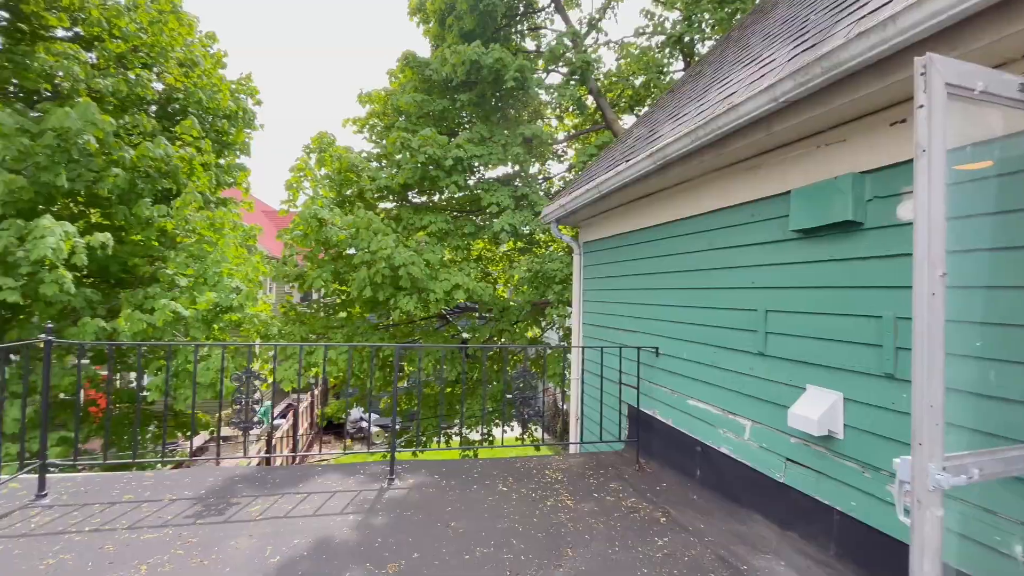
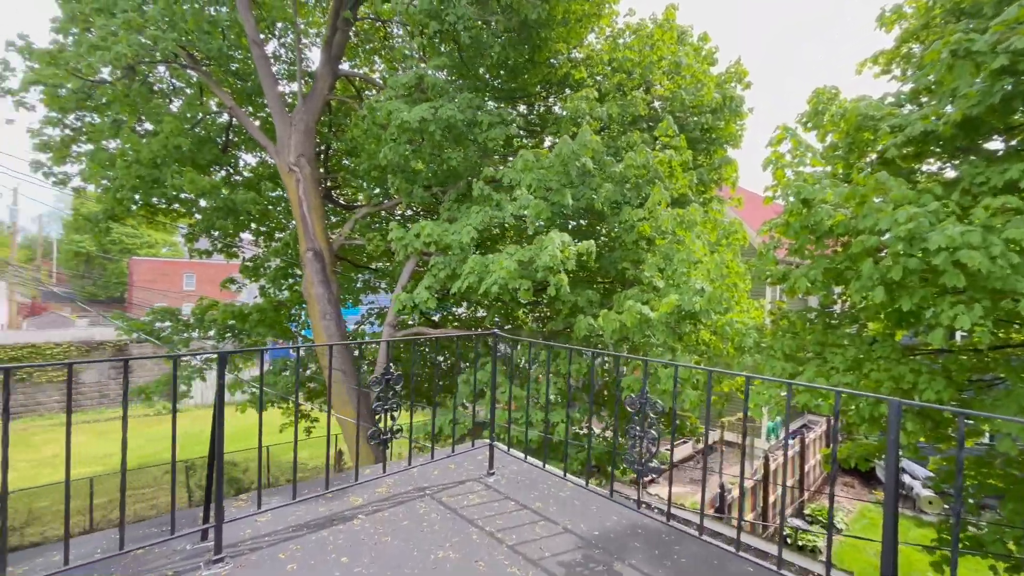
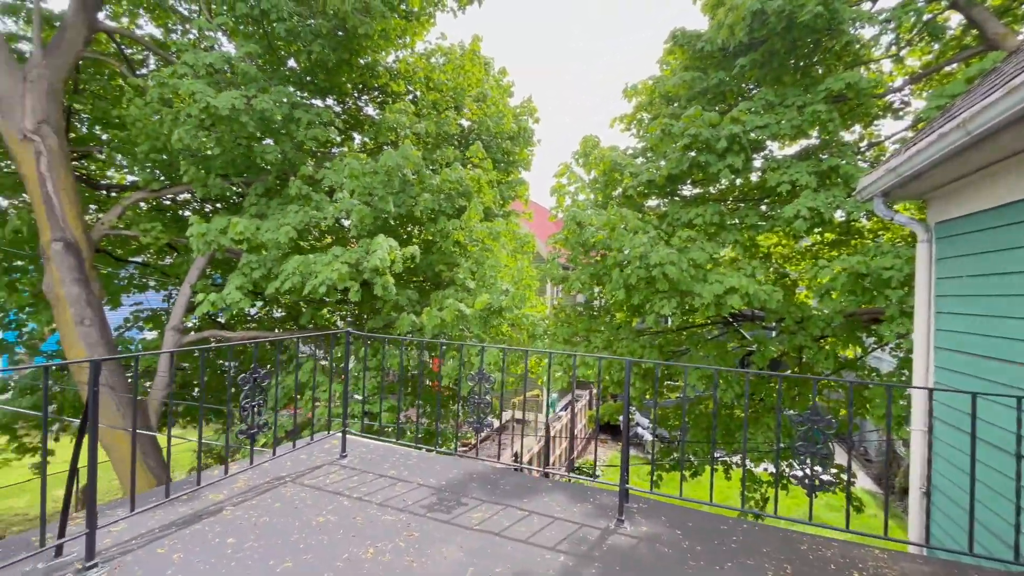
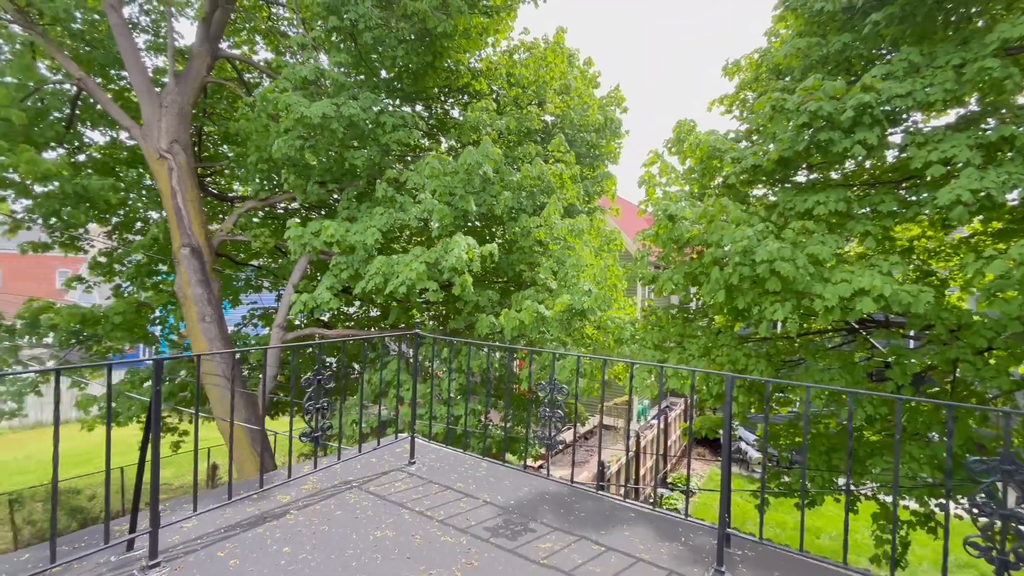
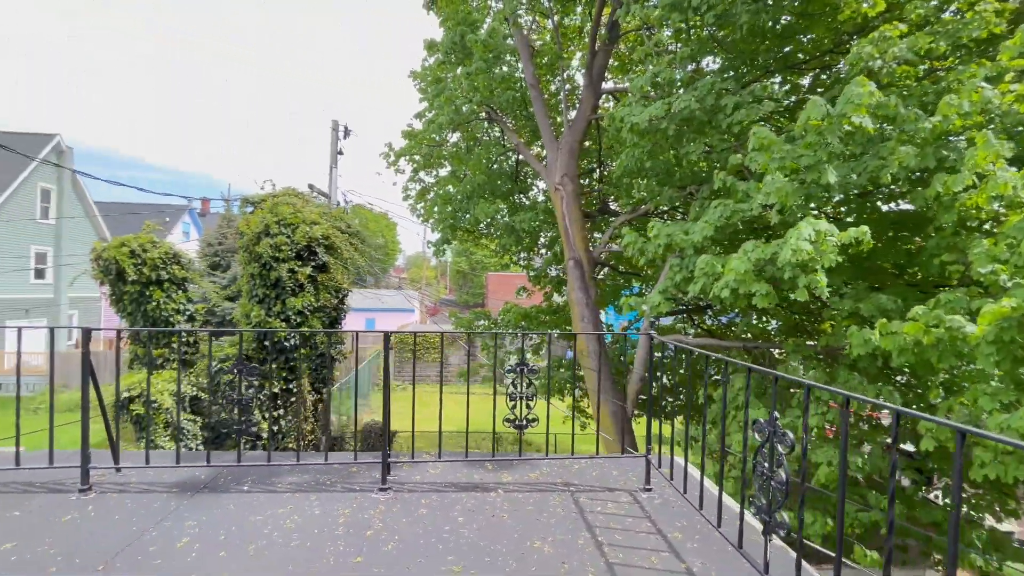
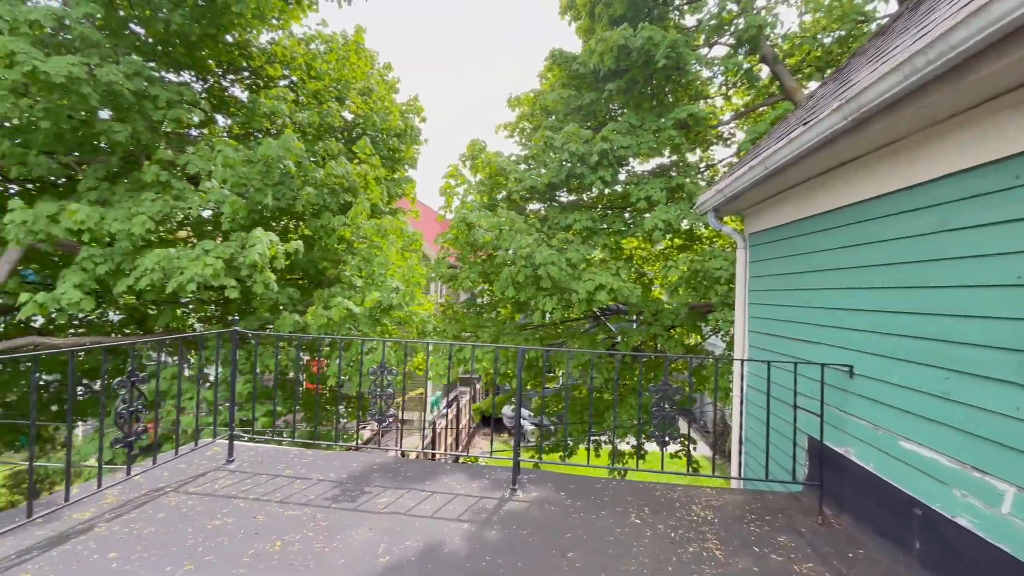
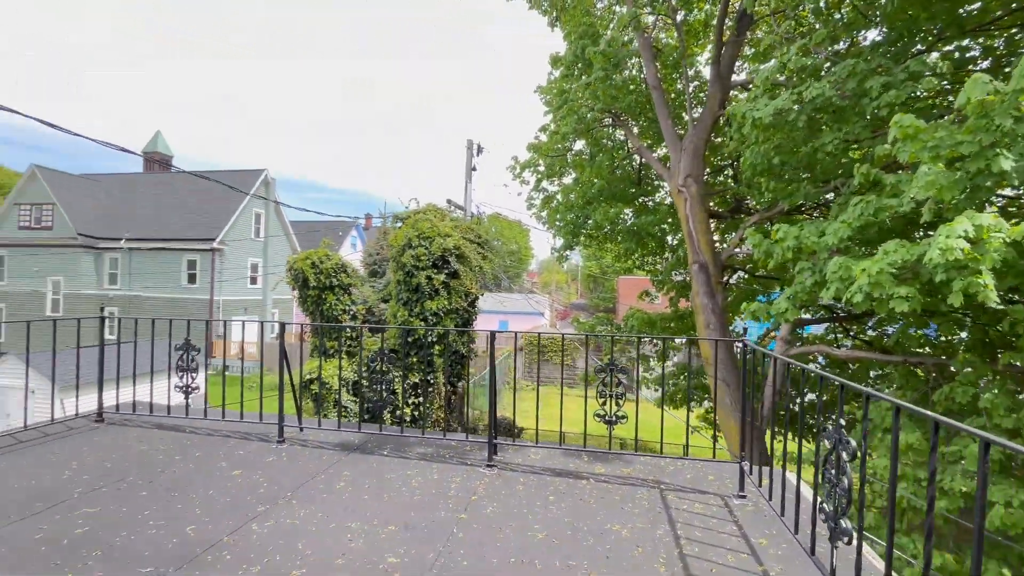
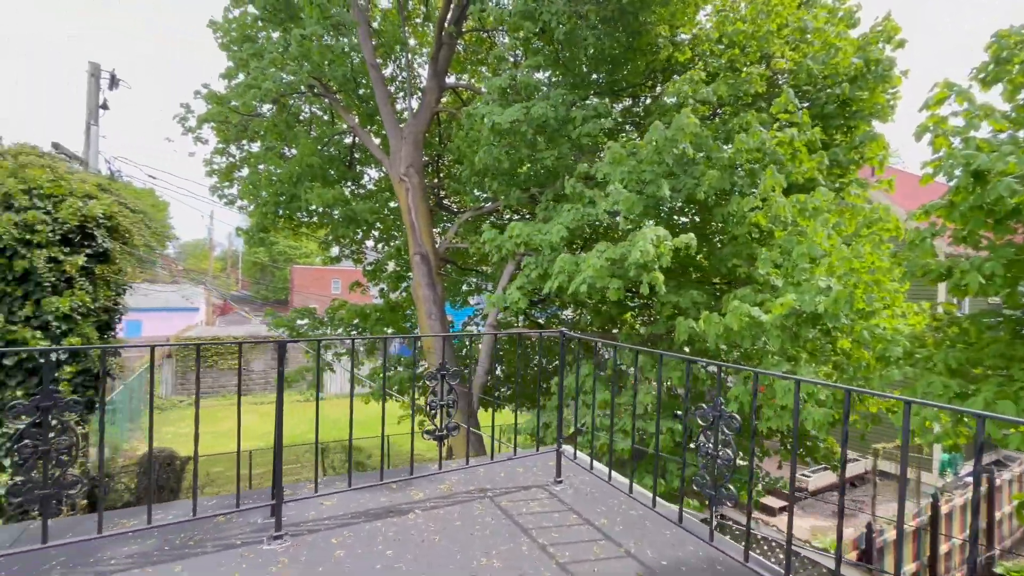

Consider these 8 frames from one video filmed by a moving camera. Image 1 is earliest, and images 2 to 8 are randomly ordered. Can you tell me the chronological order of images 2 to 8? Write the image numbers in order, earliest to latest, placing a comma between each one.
6, 3, 4, 2, 8, 5, 7
